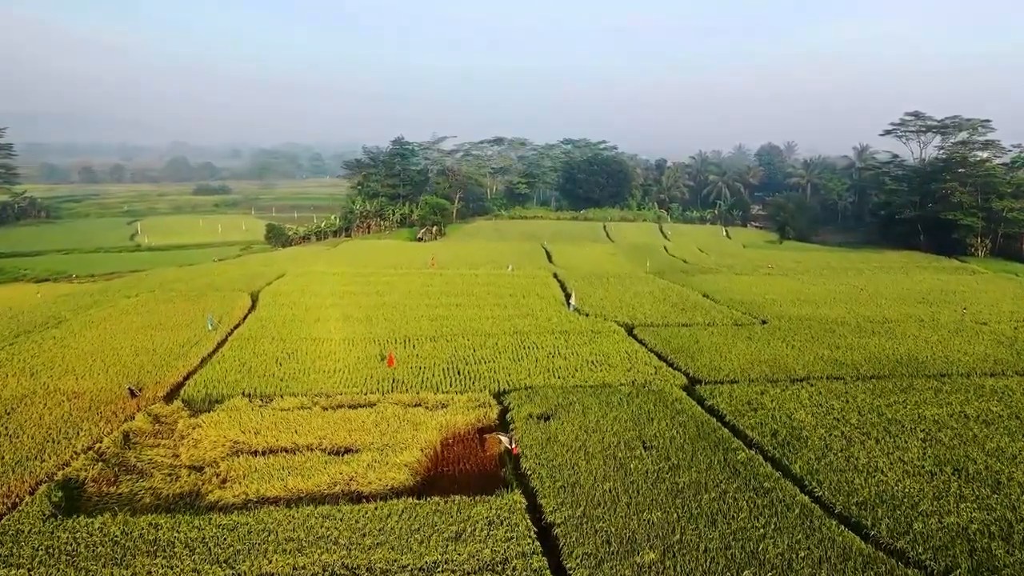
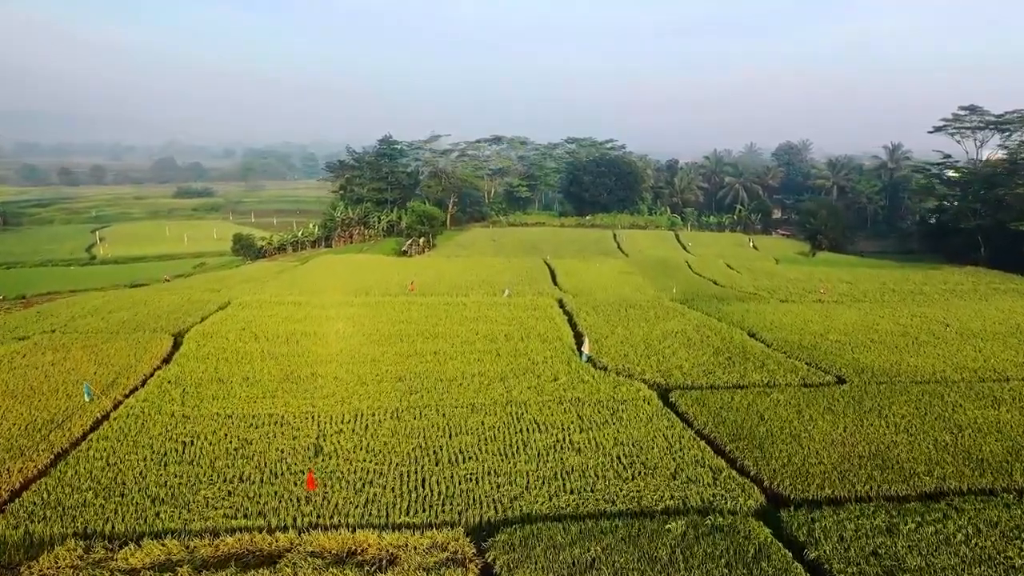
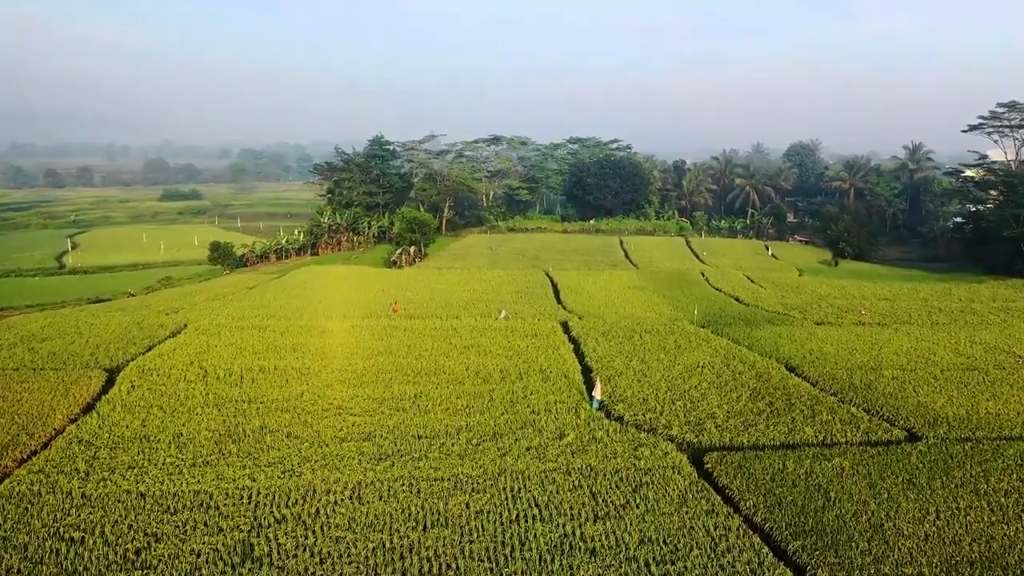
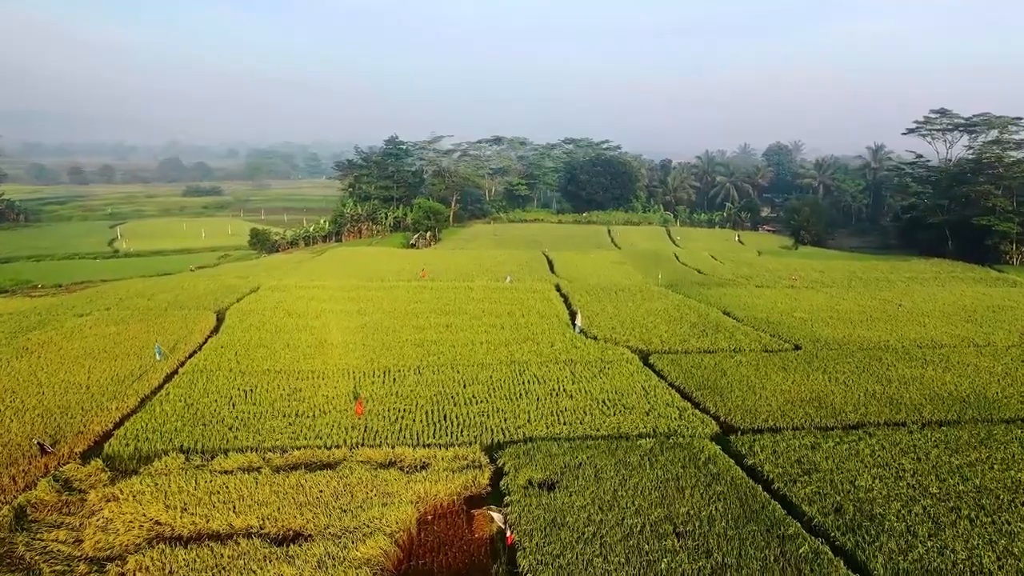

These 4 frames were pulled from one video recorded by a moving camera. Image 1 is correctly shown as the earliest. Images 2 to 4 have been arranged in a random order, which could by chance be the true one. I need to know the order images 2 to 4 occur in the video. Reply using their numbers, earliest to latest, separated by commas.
4, 2, 3
